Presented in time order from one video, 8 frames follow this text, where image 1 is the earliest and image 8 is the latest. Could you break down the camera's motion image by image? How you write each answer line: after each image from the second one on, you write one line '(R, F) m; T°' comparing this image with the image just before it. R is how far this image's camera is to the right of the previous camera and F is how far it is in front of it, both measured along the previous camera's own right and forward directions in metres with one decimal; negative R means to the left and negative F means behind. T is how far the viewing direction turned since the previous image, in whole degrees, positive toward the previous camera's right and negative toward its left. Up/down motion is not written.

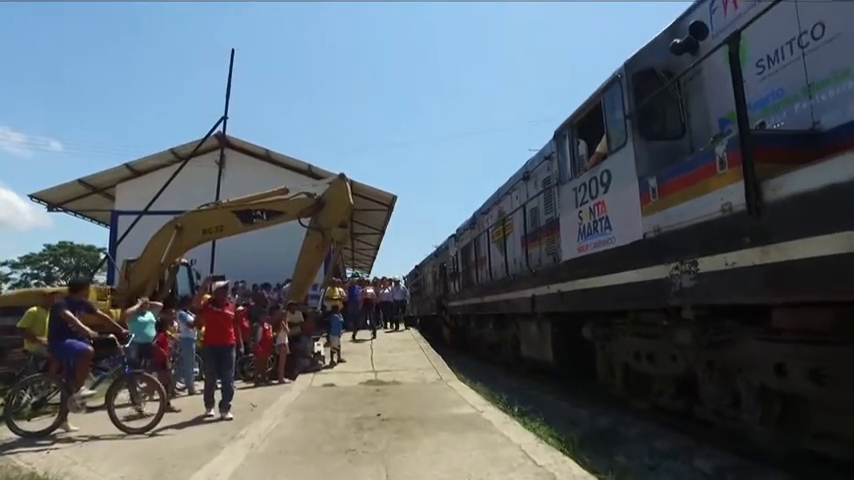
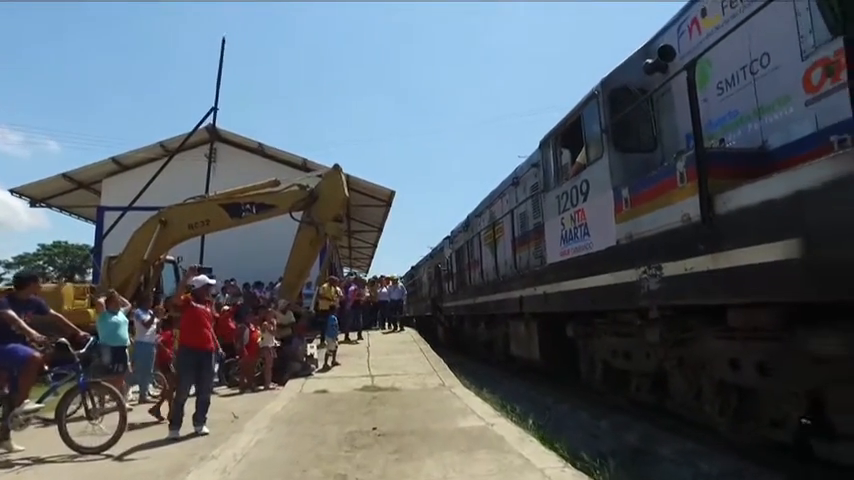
(0.0, +0.8) m; 0°
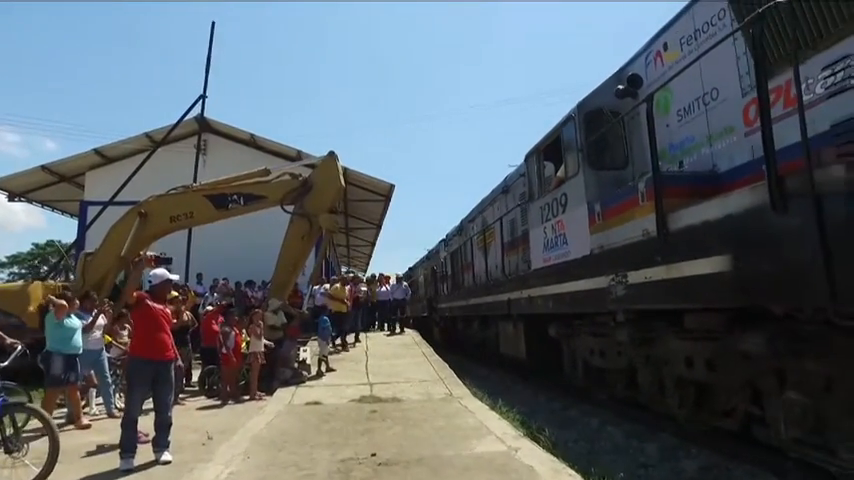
(-0.1, +1.1) m; 0°
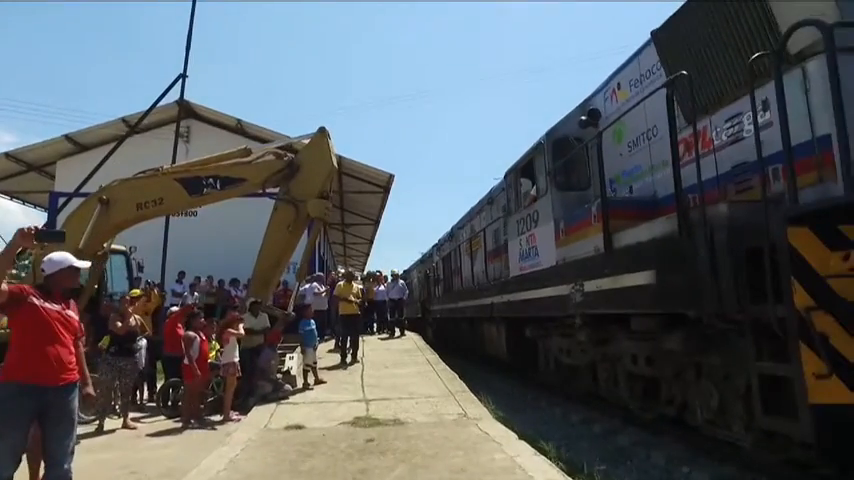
(-0.1, +1.6) m; 0°
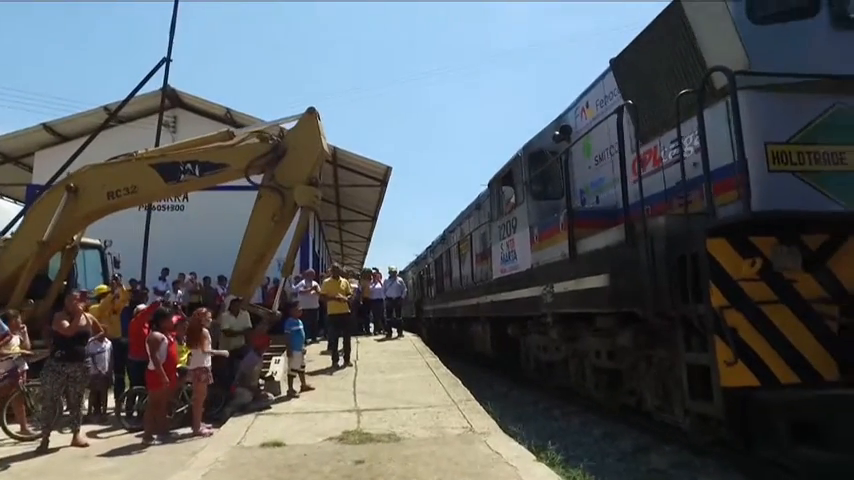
(0.0, +0.9) m; 0°
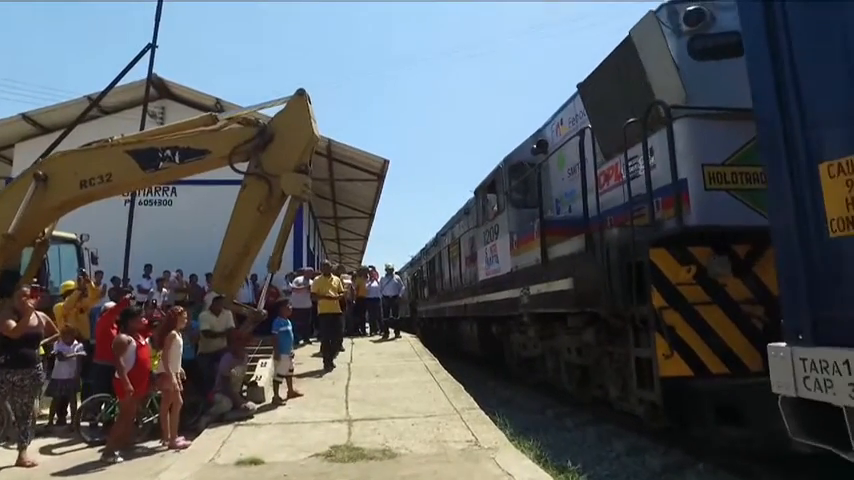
(0.0, +0.7) m; 0°
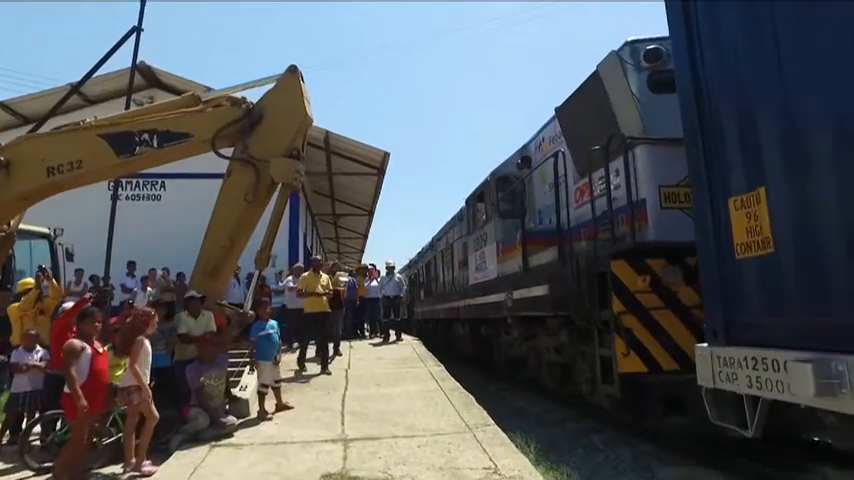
(0.0, +0.9) m; 0°
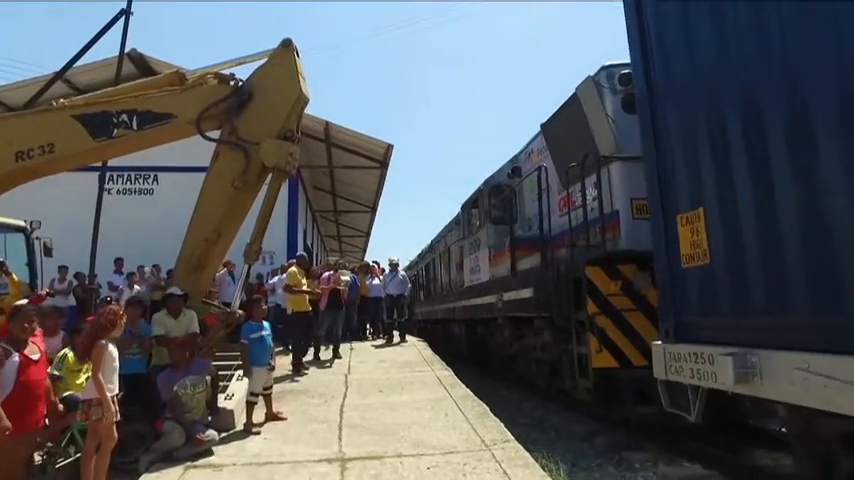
(0.0, +0.7) m; 0°
